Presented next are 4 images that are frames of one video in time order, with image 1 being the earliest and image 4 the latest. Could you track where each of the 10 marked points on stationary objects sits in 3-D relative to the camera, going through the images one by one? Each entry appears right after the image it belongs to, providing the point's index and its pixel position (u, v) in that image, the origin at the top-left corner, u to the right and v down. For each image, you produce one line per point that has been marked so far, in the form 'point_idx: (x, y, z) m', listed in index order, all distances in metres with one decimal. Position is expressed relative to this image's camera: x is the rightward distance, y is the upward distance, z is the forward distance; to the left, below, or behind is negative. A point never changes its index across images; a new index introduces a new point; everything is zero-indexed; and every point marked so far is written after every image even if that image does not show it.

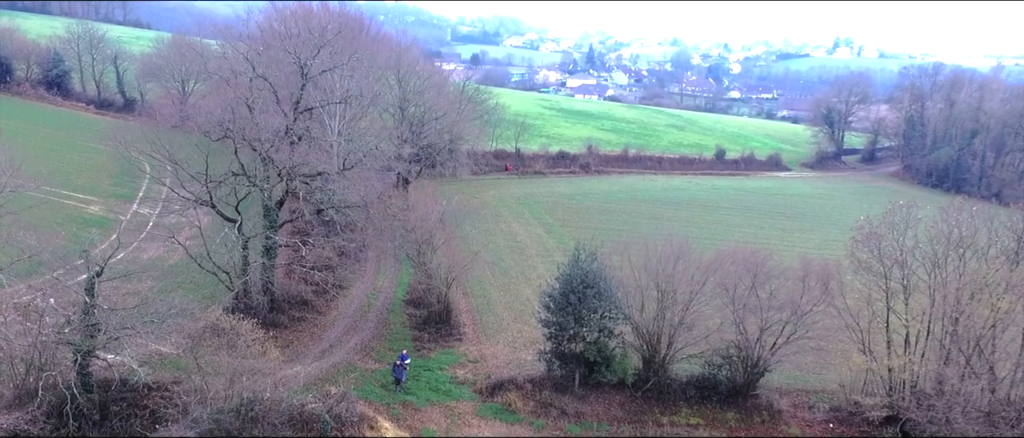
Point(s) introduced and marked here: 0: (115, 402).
0: (-9.7, -4.5, +18.0) m
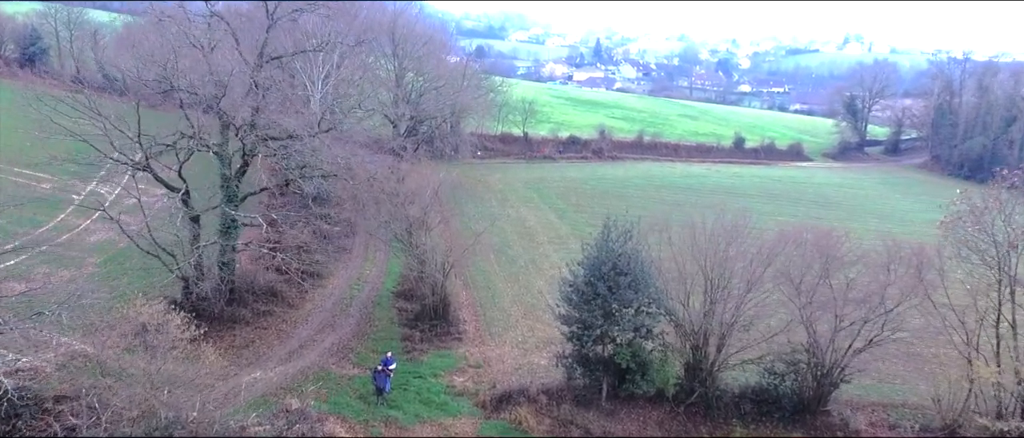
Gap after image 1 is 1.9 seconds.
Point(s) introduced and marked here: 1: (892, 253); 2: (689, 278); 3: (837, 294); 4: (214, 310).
0: (-9.4, -3.7, +13.8) m
1: (+8.7, -0.8, +17.1) m
2: (+4.0, -1.3, +16.9) m
3: (+7.2, -1.6, +16.4) m
4: (-7.9, -2.4, +19.6) m
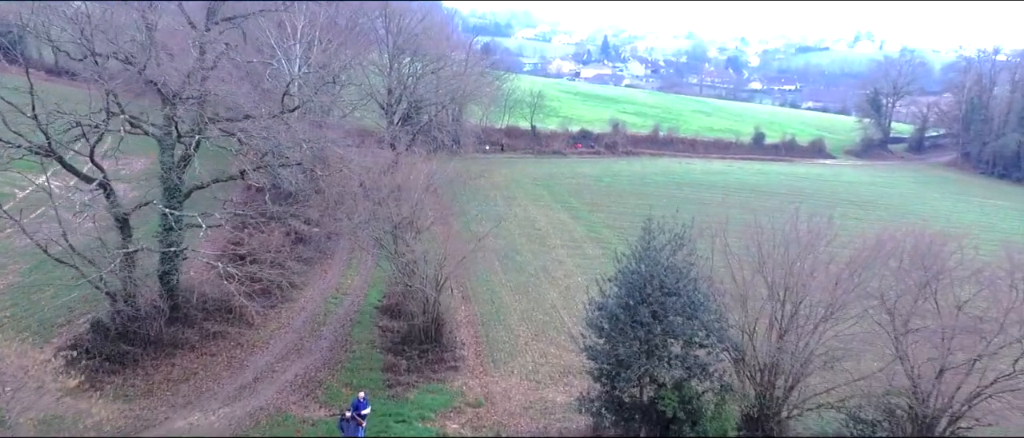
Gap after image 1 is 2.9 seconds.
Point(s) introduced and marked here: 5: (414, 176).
0: (-9.3, -3.7, +9.9) m
1: (+8.9, -0.8, +13.0) m
2: (+4.2, -1.4, +12.9) m
3: (+7.4, -1.7, +12.4) m
4: (-7.7, -2.4, +15.8) m
5: (-2.5, +1.1, +18.7) m
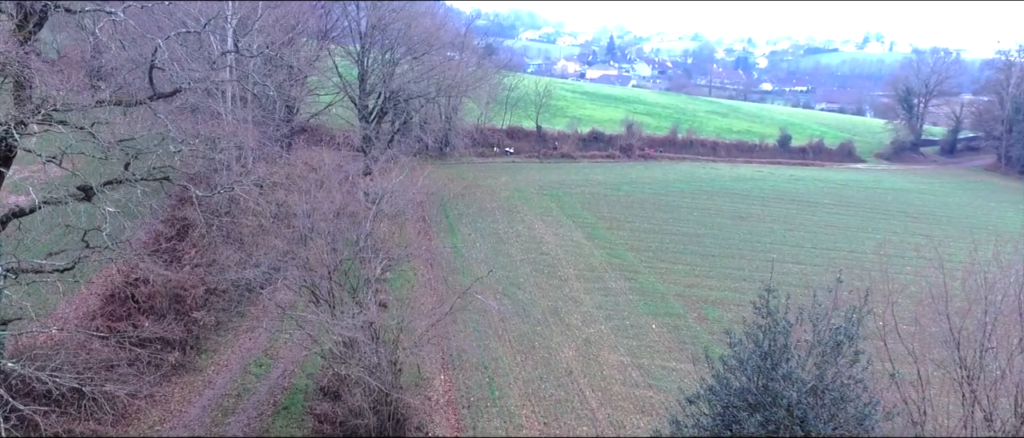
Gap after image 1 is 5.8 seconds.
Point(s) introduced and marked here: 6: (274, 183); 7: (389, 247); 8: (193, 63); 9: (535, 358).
0: (-9.3, -4.3, +4.1) m
1: (+8.8, -1.4, +7.1) m
2: (+4.2, -2.0, +7.0) m
3: (+7.4, -2.3, +6.5) m
4: (-7.7, -3.0, +9.9) m
5: (-2.5, +0.4, +12.9) m
6: (-4.5, +1.0, +14.4) m
7: (-2.0, -0.6, +12.0) m
8: (-6.6, +3.3, +14.8) m
9: (+0.4, -2.9, +15.3) m
